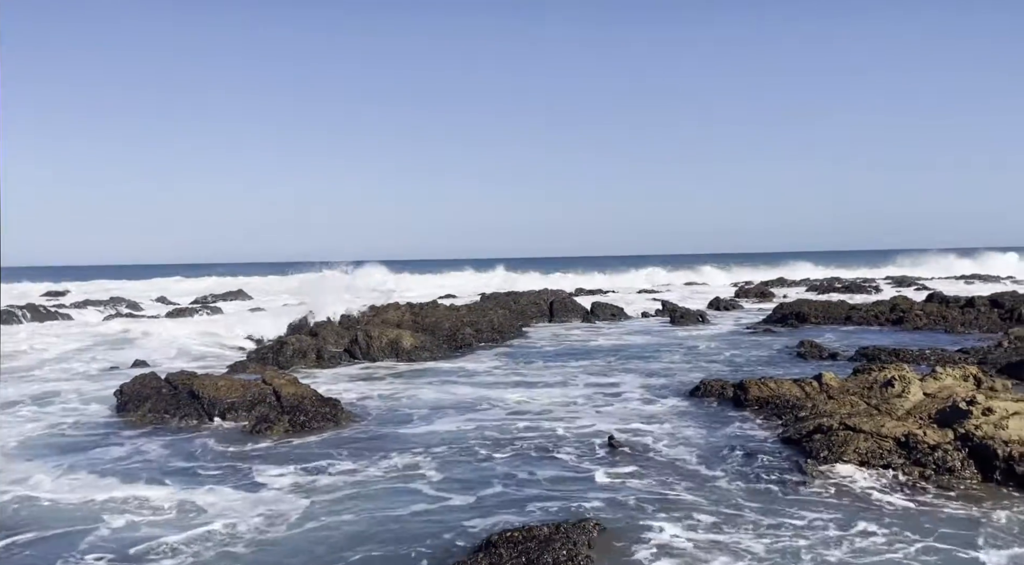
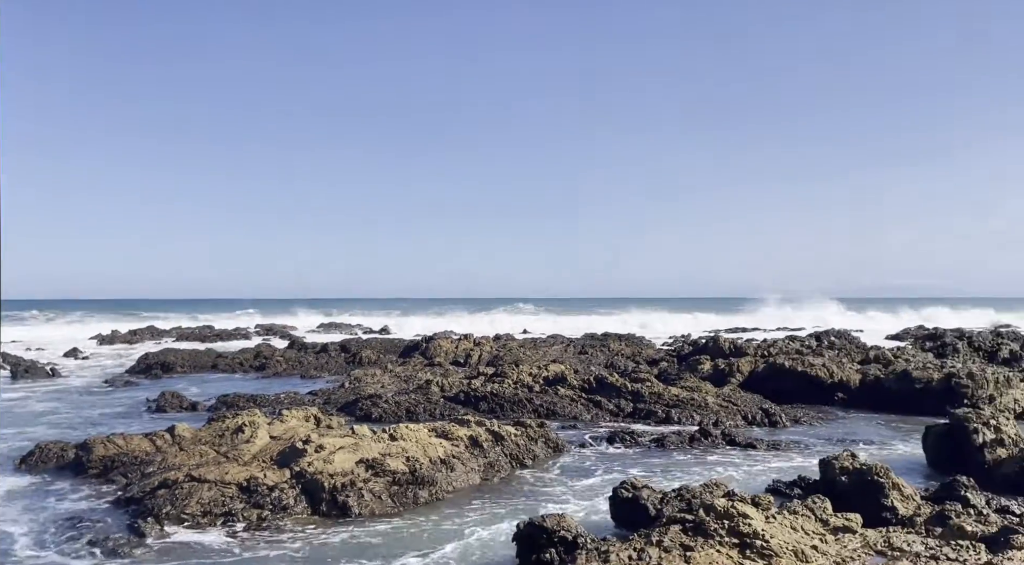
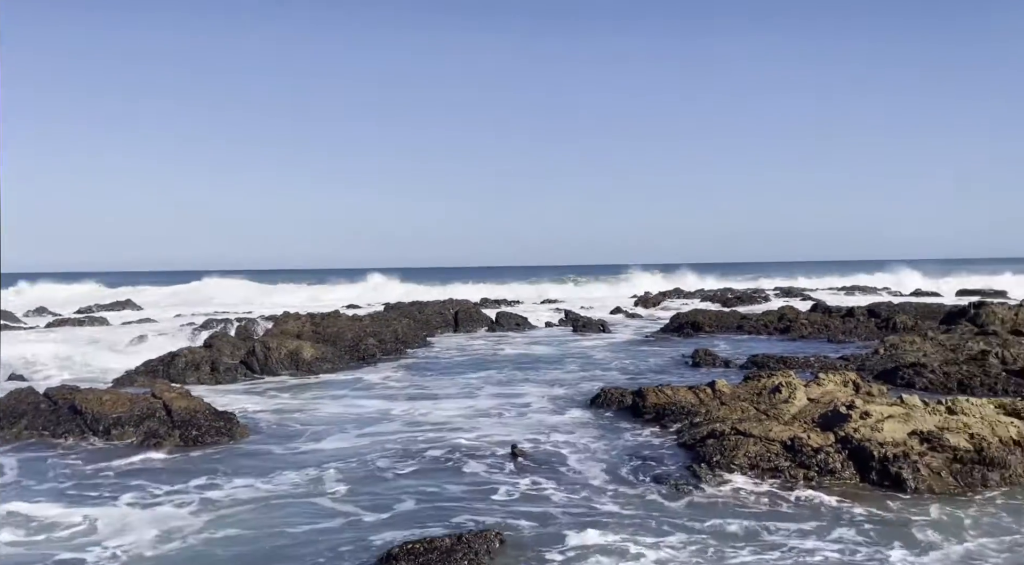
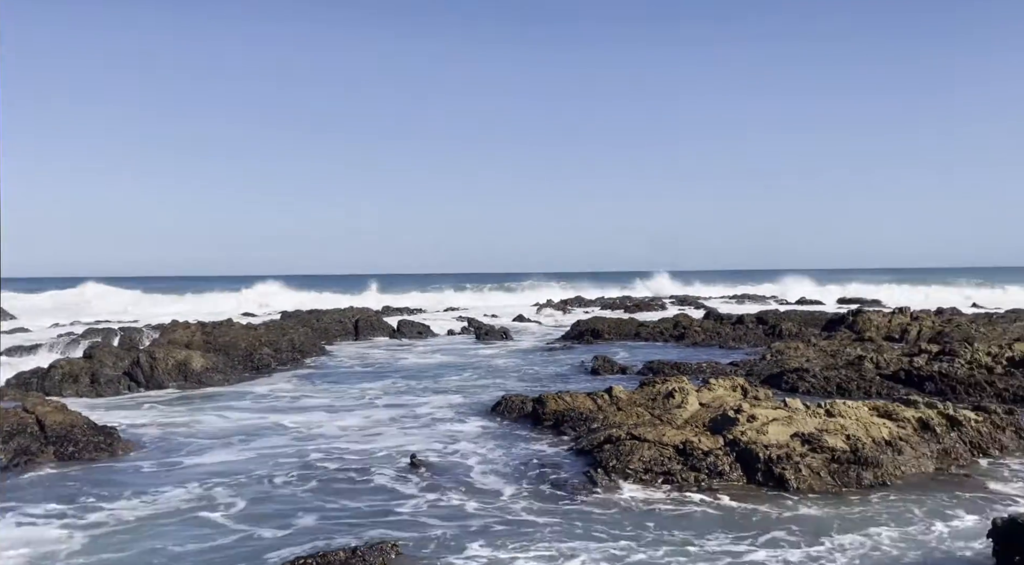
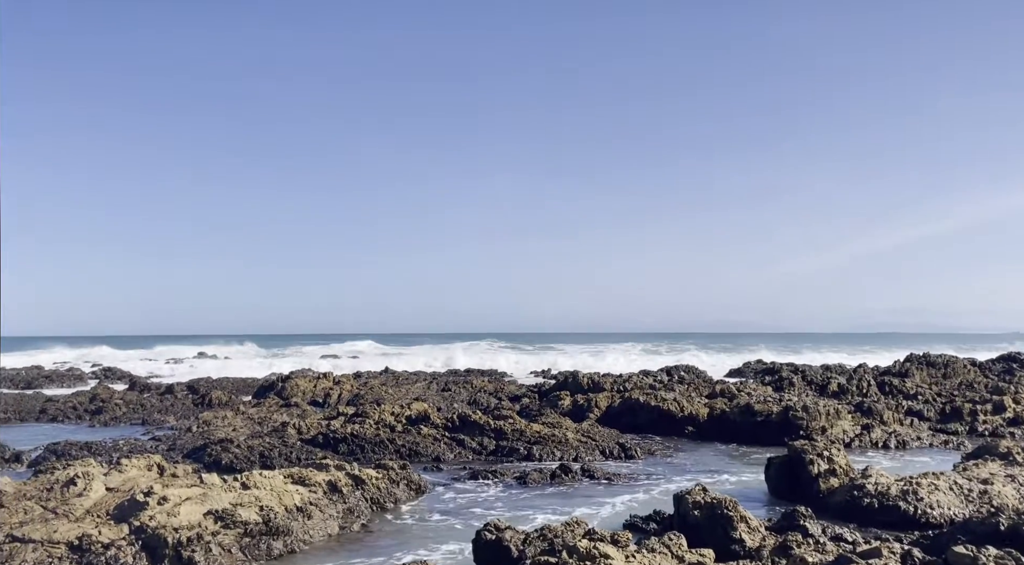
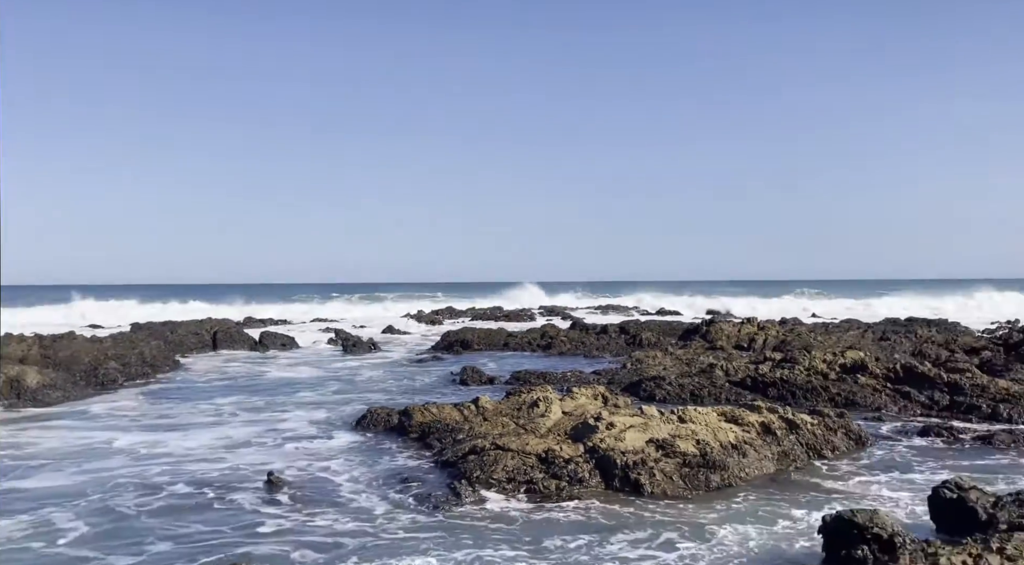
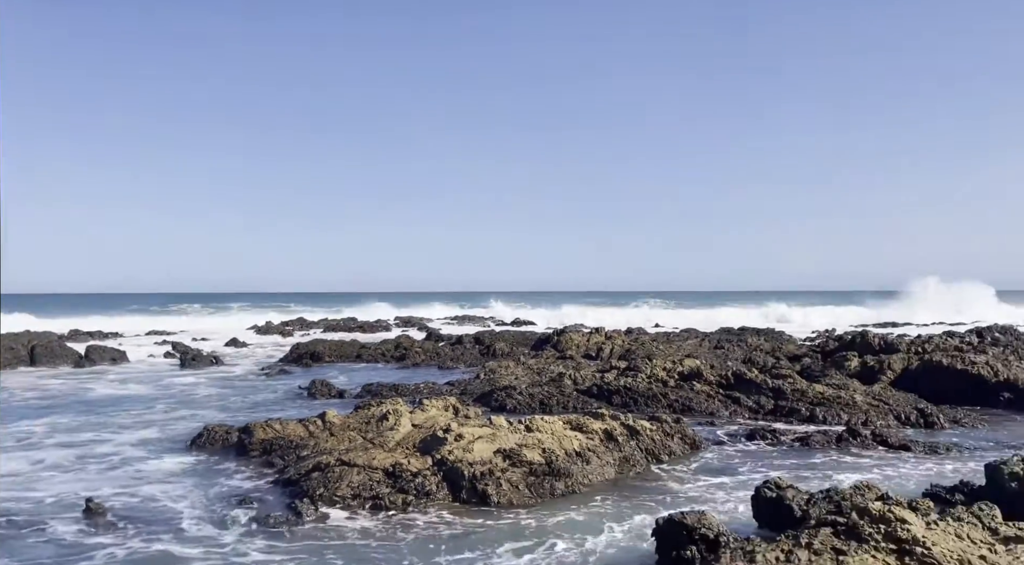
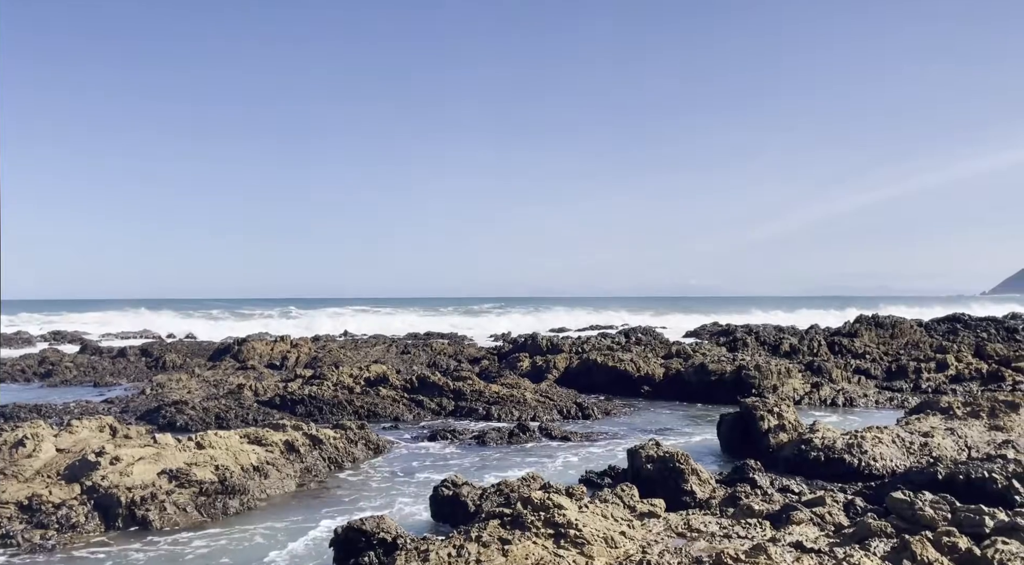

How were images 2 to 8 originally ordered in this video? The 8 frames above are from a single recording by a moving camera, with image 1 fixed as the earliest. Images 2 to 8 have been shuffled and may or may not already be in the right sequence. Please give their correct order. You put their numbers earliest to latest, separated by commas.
3, 4, 6, 7, 2, 8, 5
